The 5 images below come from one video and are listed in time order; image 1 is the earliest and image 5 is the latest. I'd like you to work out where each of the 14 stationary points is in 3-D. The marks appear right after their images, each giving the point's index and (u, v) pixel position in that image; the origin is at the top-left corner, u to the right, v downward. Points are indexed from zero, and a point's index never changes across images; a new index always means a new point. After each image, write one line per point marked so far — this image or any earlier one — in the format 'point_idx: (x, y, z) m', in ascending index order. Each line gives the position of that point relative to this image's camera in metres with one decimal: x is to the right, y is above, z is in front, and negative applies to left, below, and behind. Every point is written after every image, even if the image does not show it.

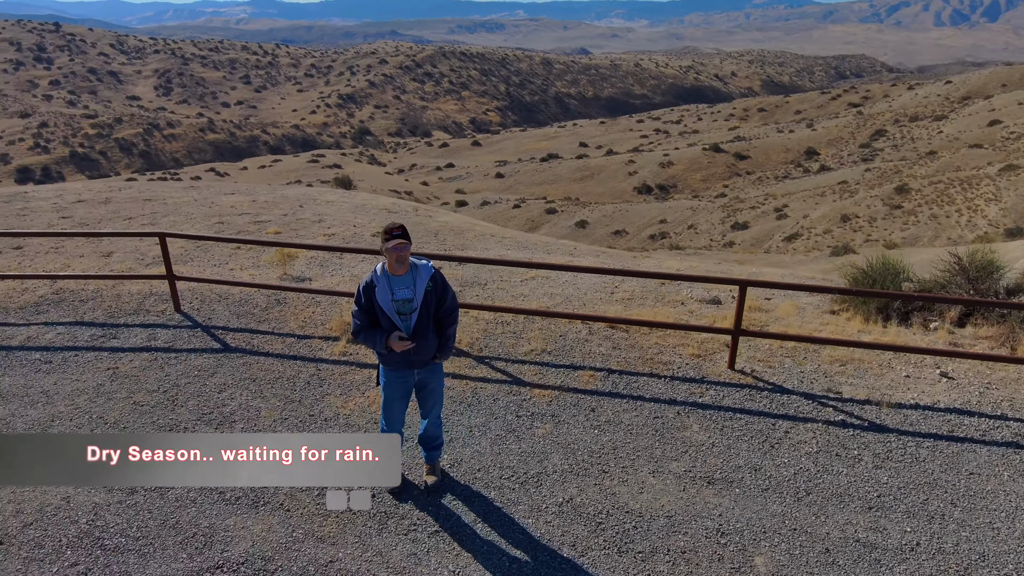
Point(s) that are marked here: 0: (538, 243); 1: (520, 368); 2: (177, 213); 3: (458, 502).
0: (+0.5, +0.7, +10.4) m
1: (+0.1, -0.6, +5.0) m
2: (-5.6, +1.3, +10.8) m
3: (-0.4, -1.2, +3.6) m
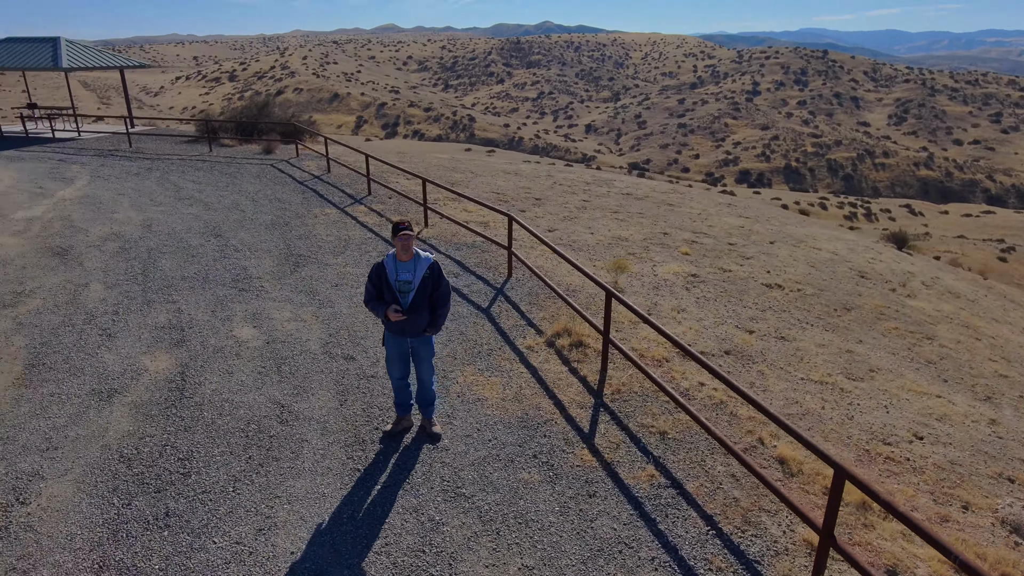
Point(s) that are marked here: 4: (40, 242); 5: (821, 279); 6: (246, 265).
0: (+5.6, -1.0, +7.4) m
1: (+0.7, -1.1, +4.7) m
2: (+2.9, +1.3, +12.4) m
3: (-0.8, -1.2, +4.3) m
4: (-6.7, +0.7, +9.1) m
5: (+4.7, +0.1, +9.8) m
6: (-3.3, +0.3, +8.0) m
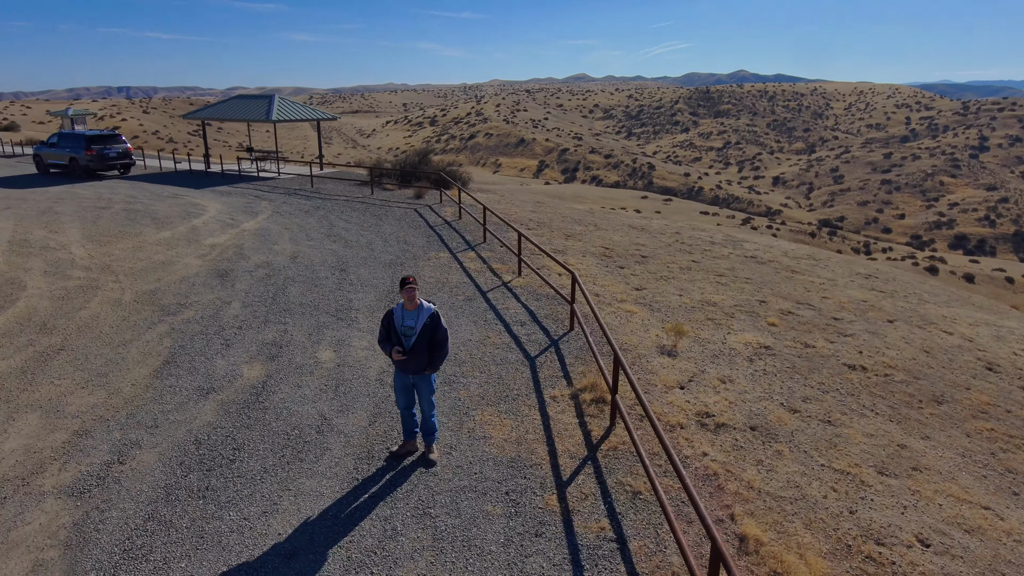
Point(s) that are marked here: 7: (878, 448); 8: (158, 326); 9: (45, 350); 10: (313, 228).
0: (+6.0, -2.1, +6.4) m
1: (+0.6, -1.6, +5.1) m
2: (+4.9, 0.0, +12.0) m
3: (-1.0, -1.5, +5.1) m
4: (-5.3, +0.4, +11.3) m
5: (+5.8, -1.1, +9.0) m
6: (-2.4, -0.1, +9.4) m
7: (+3.6, -1.6, +6.2) m
8: (-4.6, -0.5, +8.3) m
9: (-5.5, -0.7, +7.6) m
10: (-4.4, +1.3, +14.2) m
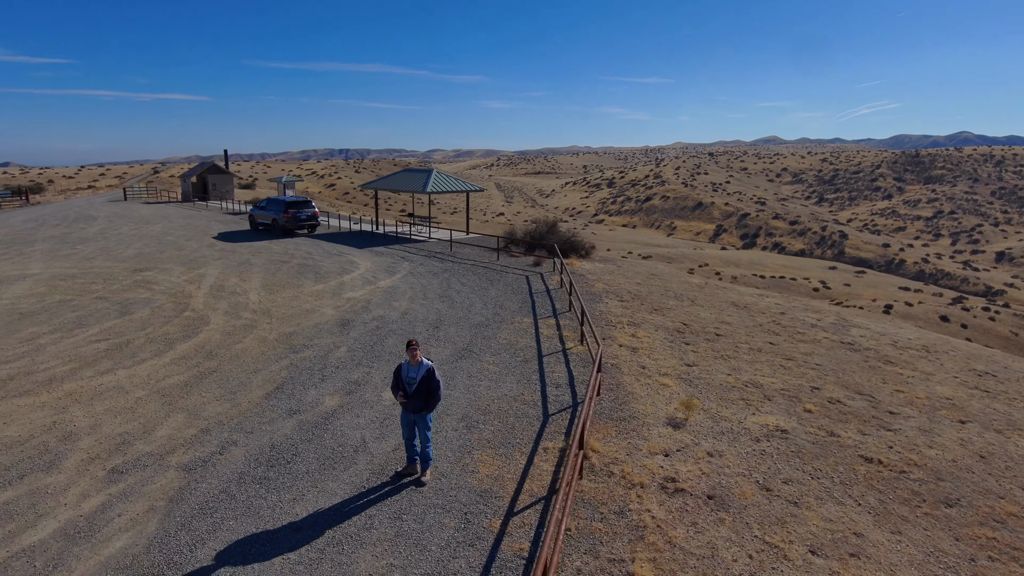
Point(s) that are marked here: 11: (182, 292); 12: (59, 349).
0: (+5.7, -3.3, +6.2) m
1: (+0.2, -2.3, +6.4) m
2: (+6.2, -1.6, +12.1) m
3: (-1.4, -2.2, +6.8) m
4: (-3.7, -0.6, +14.1) m
5: (+6.2, -2.5, +8.8) m
6: (-1.4, -1.1, +11.4) m
7: (+3.3, -2.6, +6.6) m
8: (-3.9, -1.2, +10.9) m
9: (-5.0, -1.3, +10.4) m
10: (-2.1, 0.0, +16.7) m
11: (-8.5, -0.1, +16.4) m
12: (-8.2, -1.1, +11.6) m
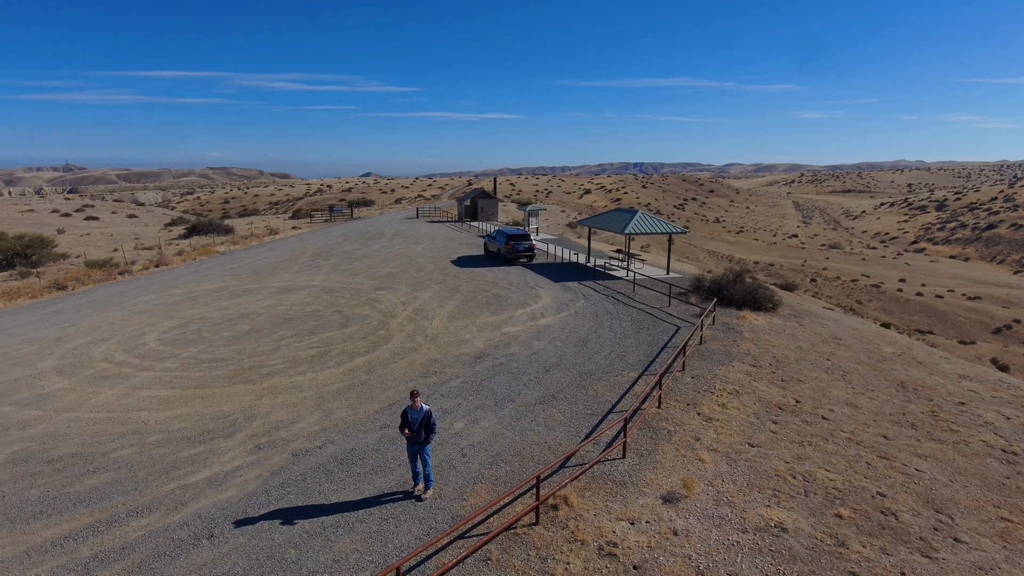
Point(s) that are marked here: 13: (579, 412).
0: (+4.3, -4.7, +5.8) m
1: (-0.5, -3.3, +8.3) m
2: (+7.3, -3.4, +10.9) m
3: (-1.7, -3.1, +9.3) m
4: (-0.7, -1.6, +16.9) m
5: (+6.0, -4.1, +8.0) m
6: (+0.2, -2.2, +13.6) m
7: (+2.4, -3.9, +7.2) m
8: (-2.2, -2.1, +14.1) m
9: (-3.4, -2.1, +14.2) m
10: (+1.9, -1.3, +18.6) m
11: (-4.0, -0.8, +21.1) m
12: (-5.8, -1.6, +16.6) m
13: (+1.3, -2.4, +12.6) m
